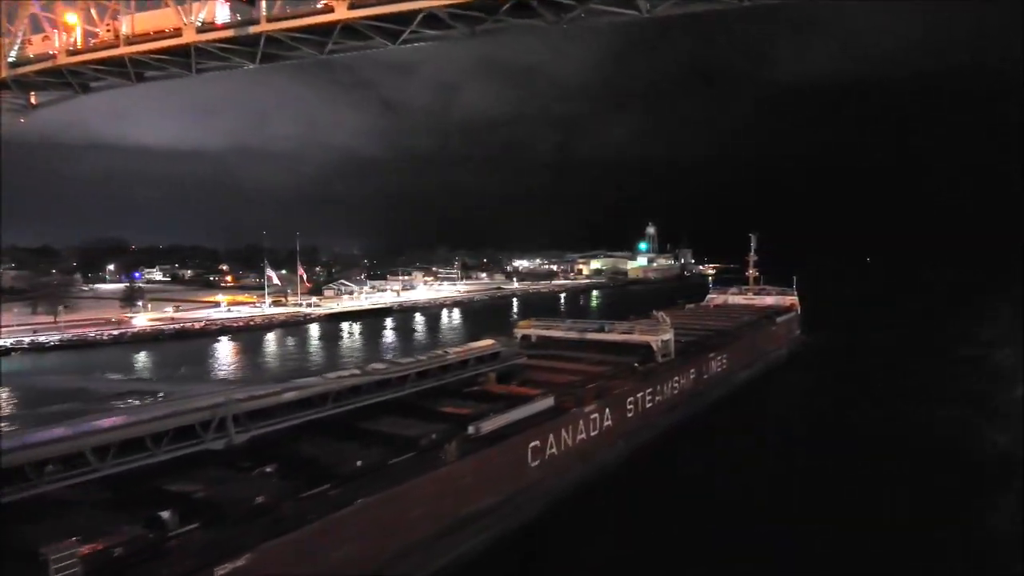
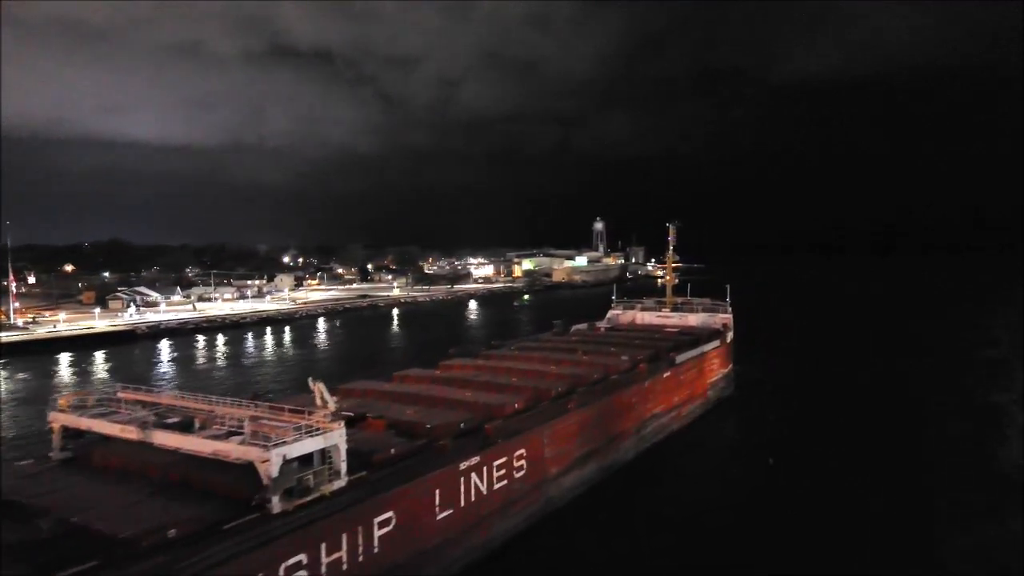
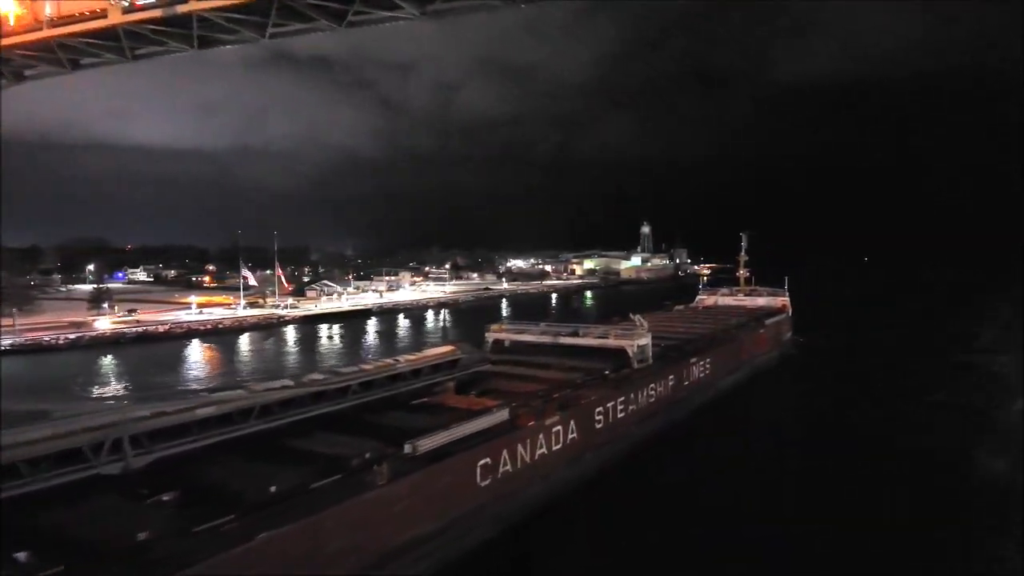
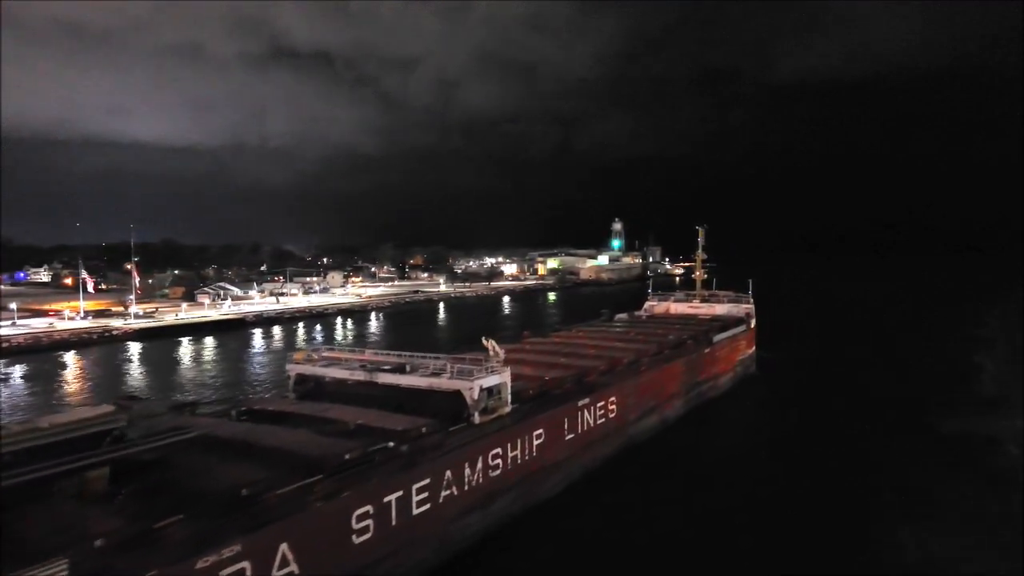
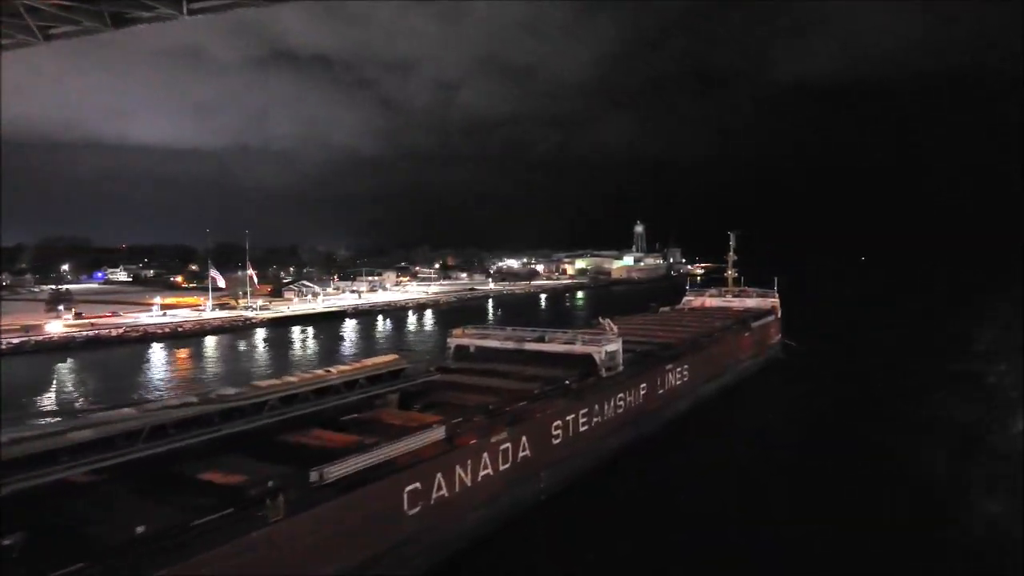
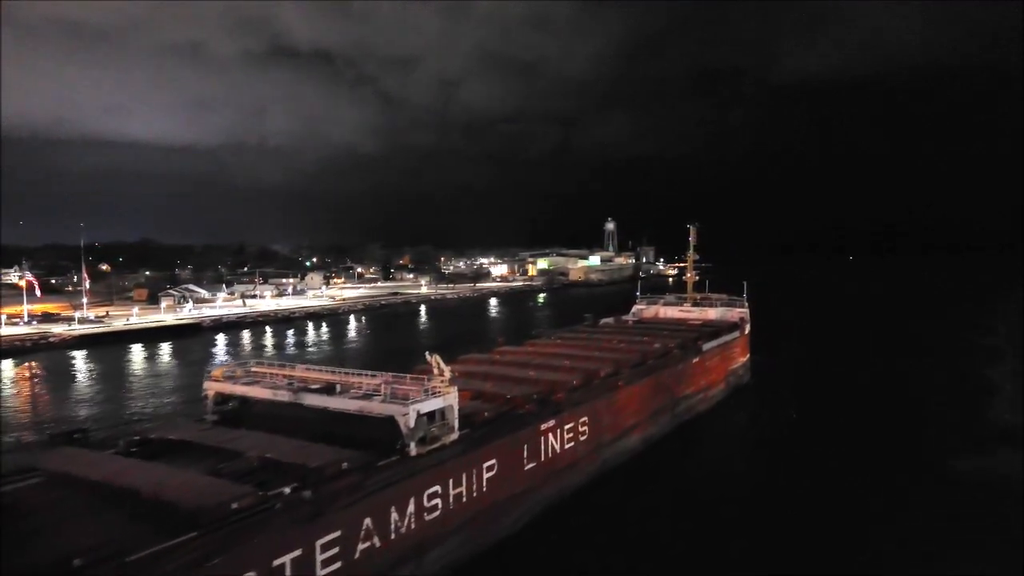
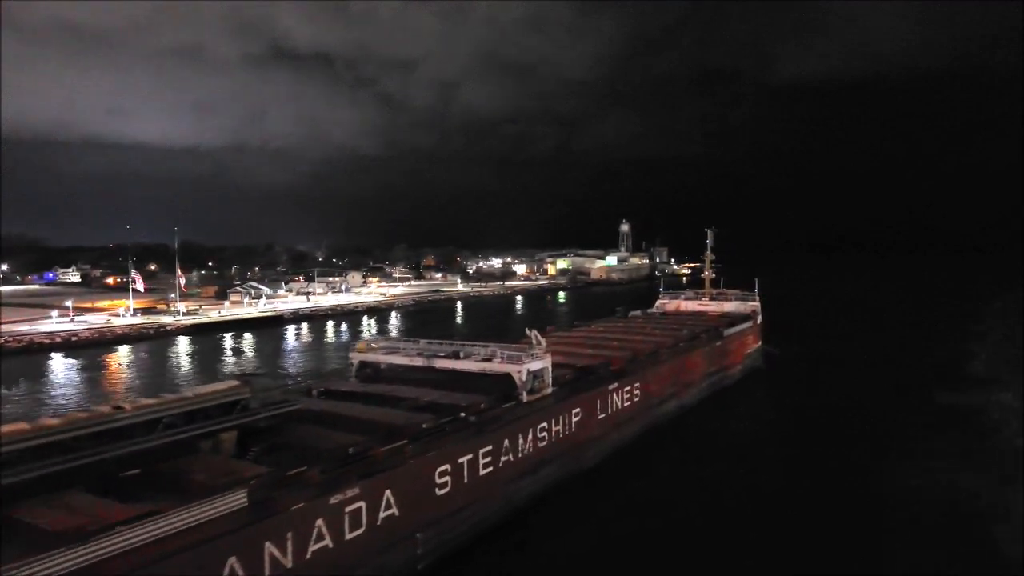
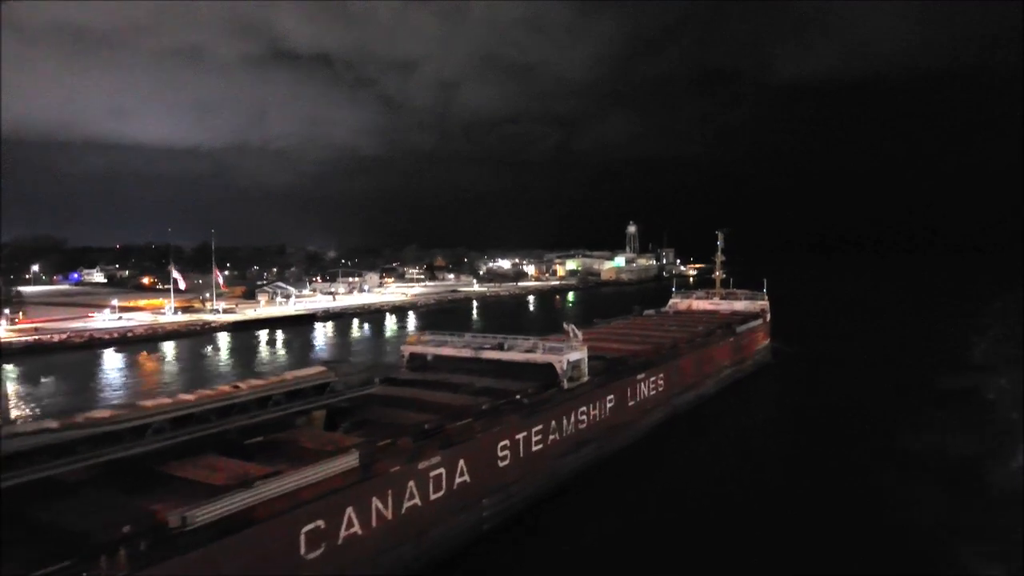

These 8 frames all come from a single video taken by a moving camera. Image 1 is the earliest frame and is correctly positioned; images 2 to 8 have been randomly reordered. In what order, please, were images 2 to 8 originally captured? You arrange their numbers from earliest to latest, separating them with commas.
3, 5, 8, 7, 4, 6, 2
